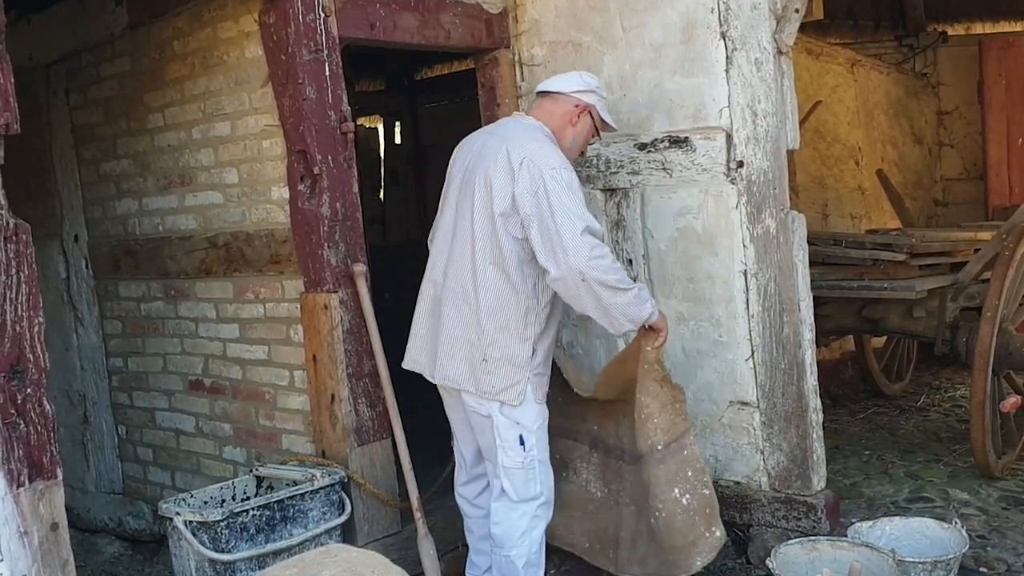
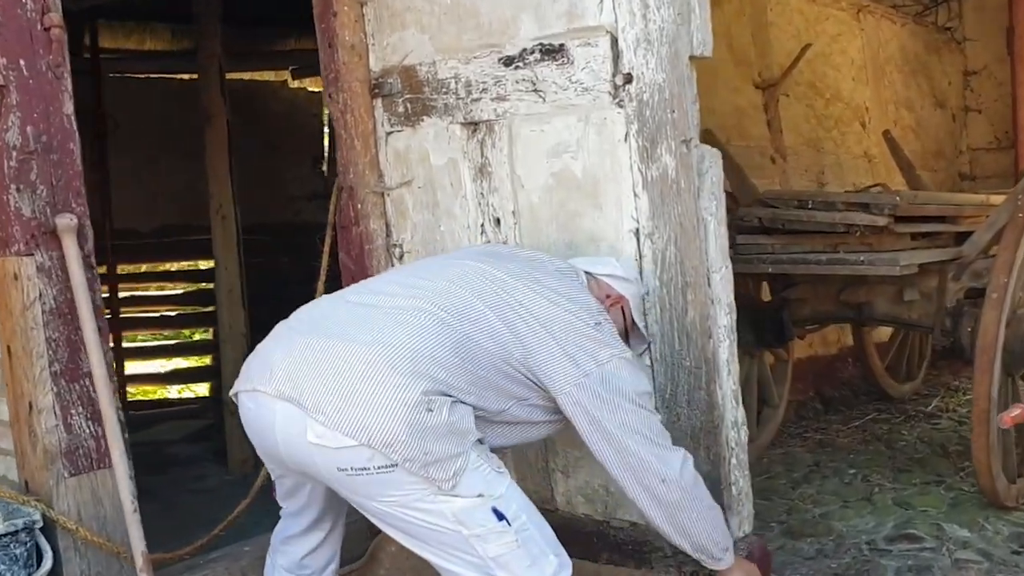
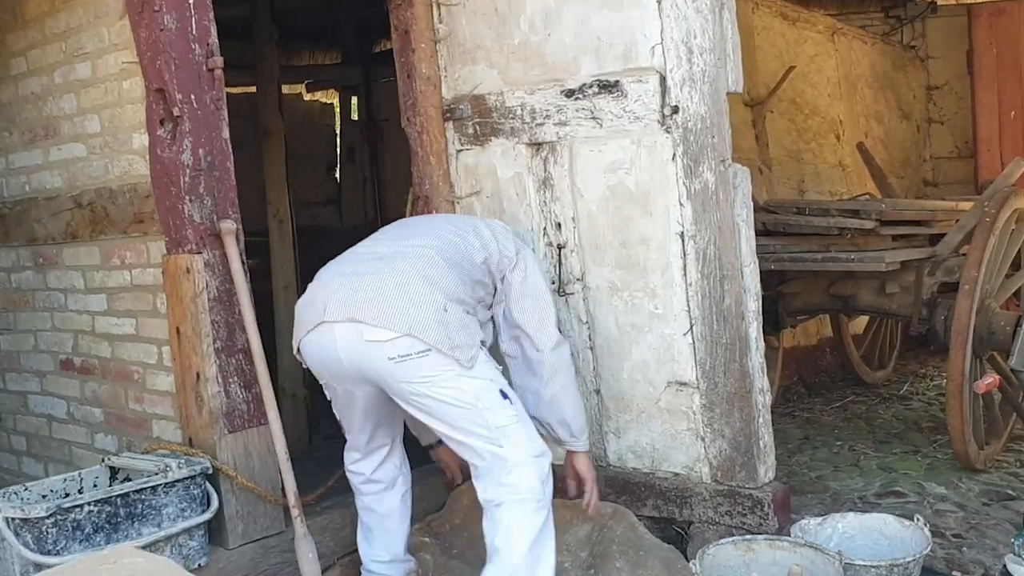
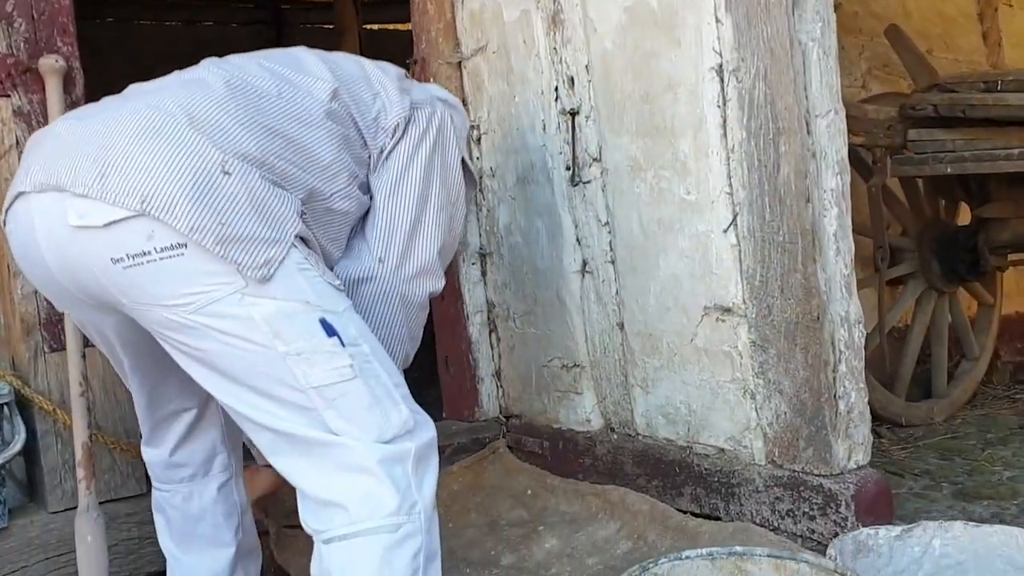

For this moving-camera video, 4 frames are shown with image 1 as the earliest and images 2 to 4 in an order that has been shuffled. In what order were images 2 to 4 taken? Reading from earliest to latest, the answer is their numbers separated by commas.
3, 2, 4
